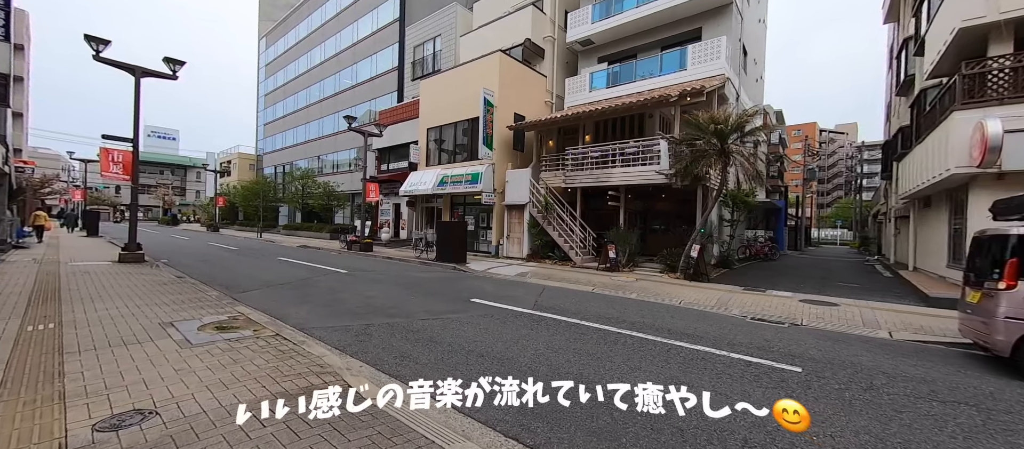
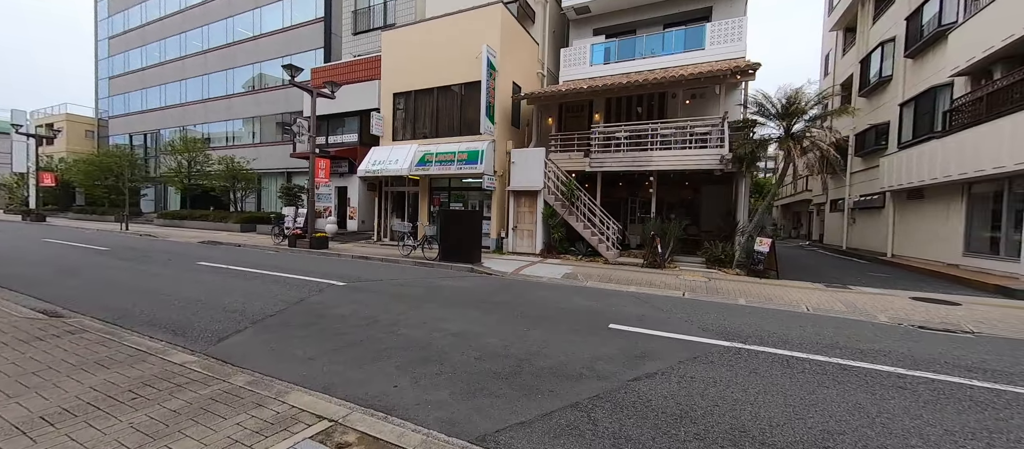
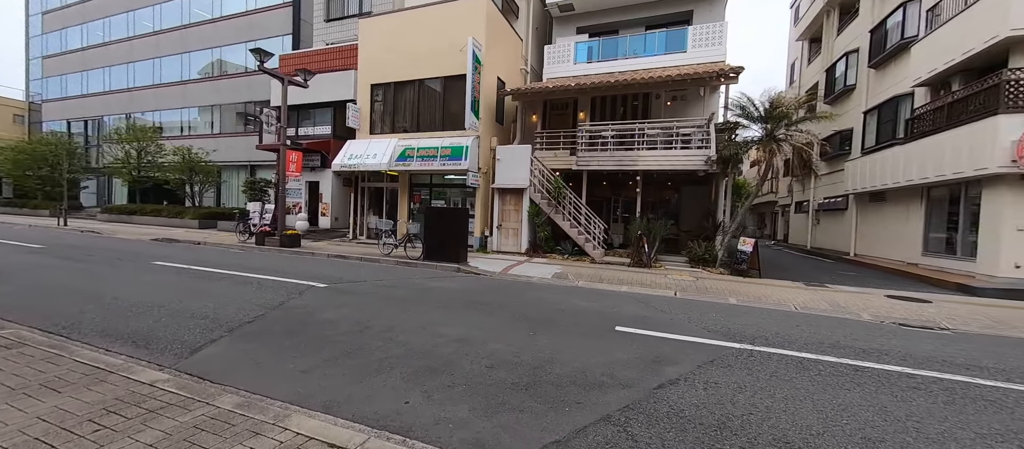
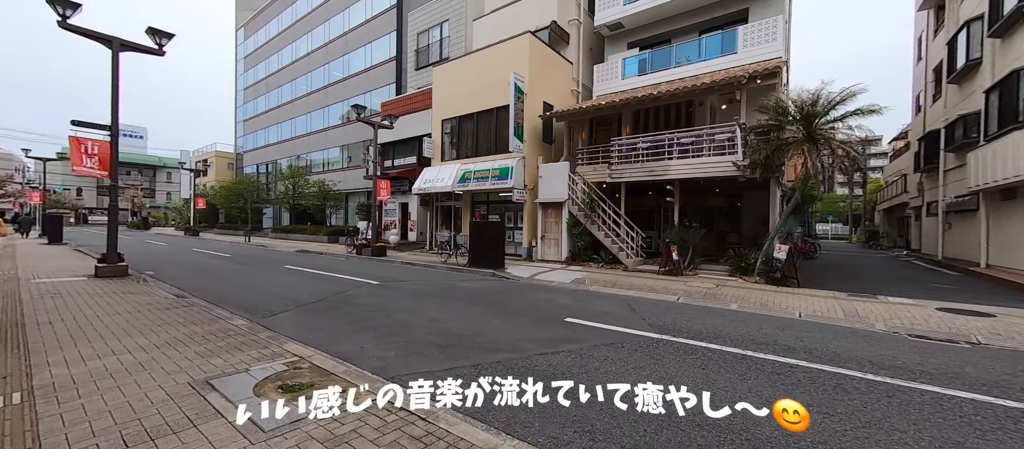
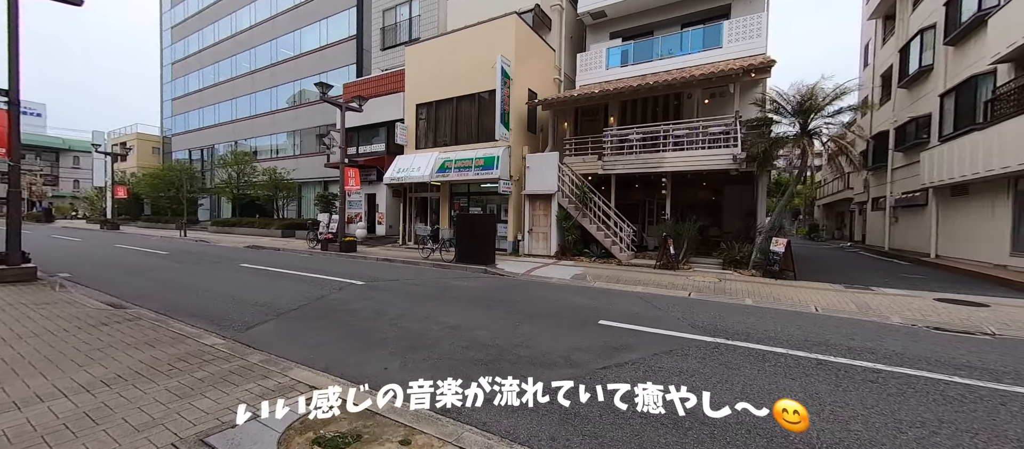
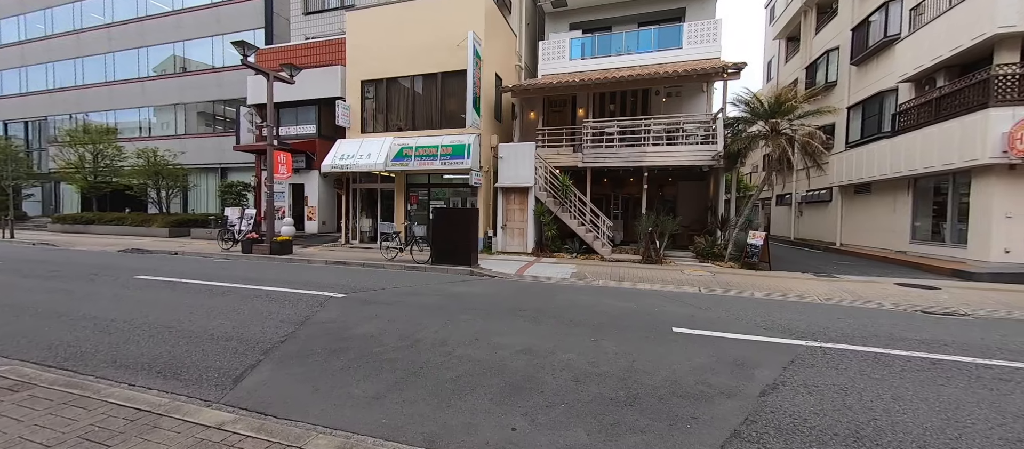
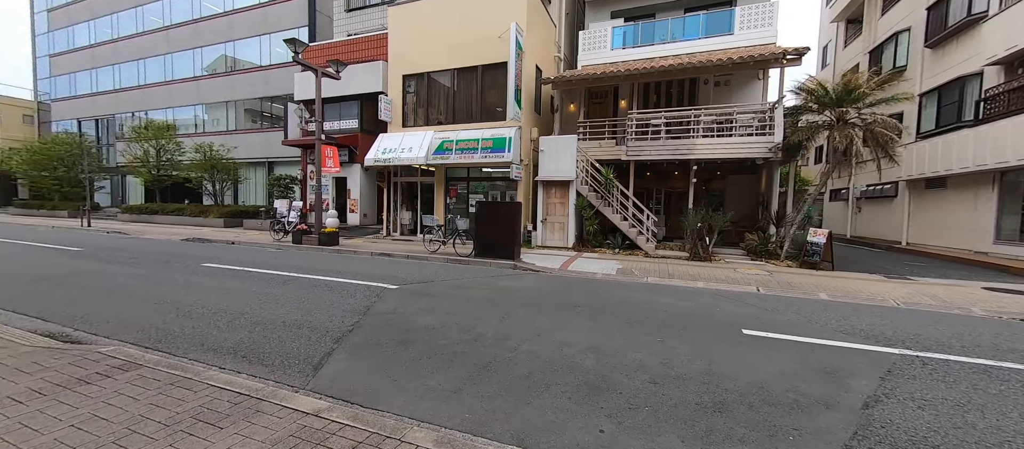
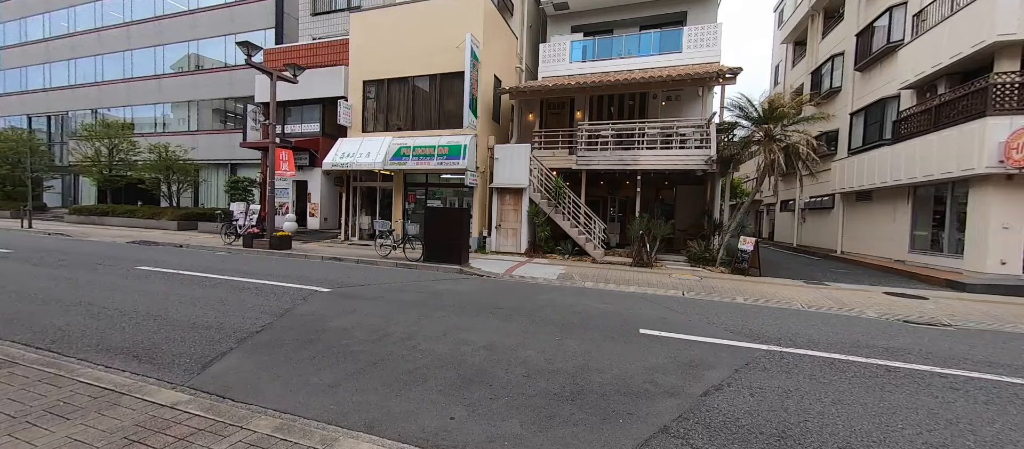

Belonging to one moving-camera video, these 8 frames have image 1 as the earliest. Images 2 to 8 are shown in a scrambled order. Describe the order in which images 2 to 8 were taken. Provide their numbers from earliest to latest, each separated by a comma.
4, 5, 2, 3, 8, 6, 7
